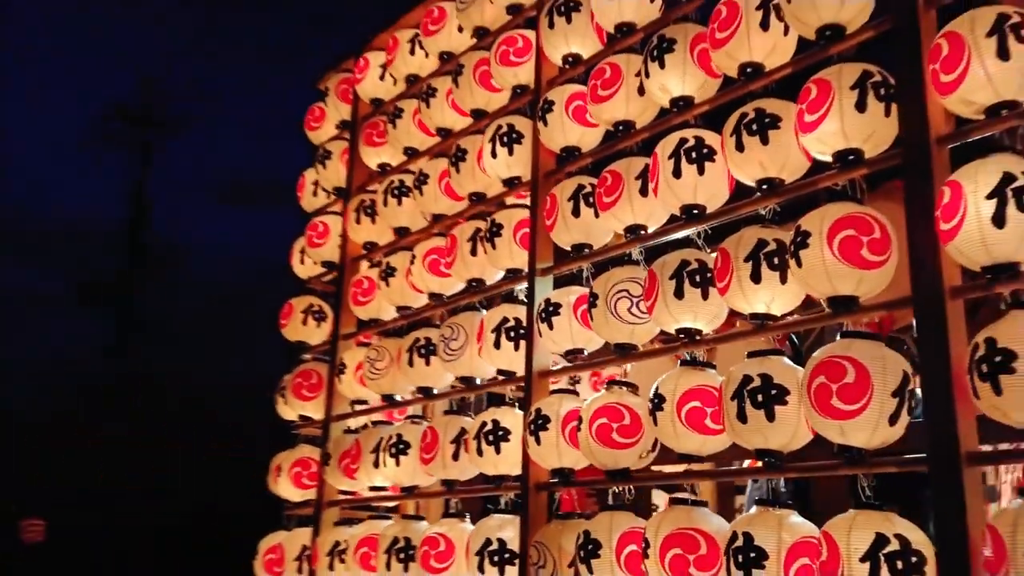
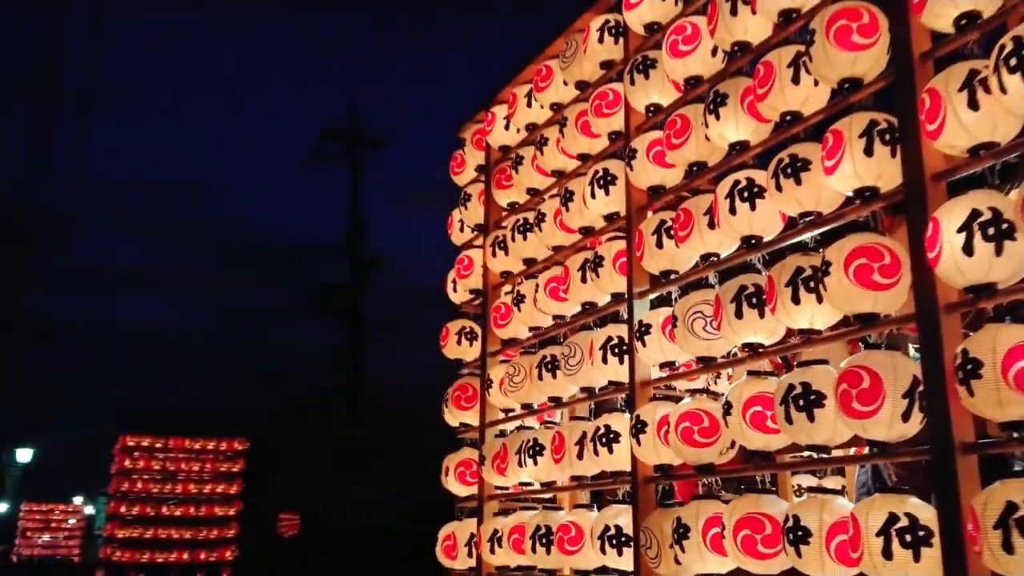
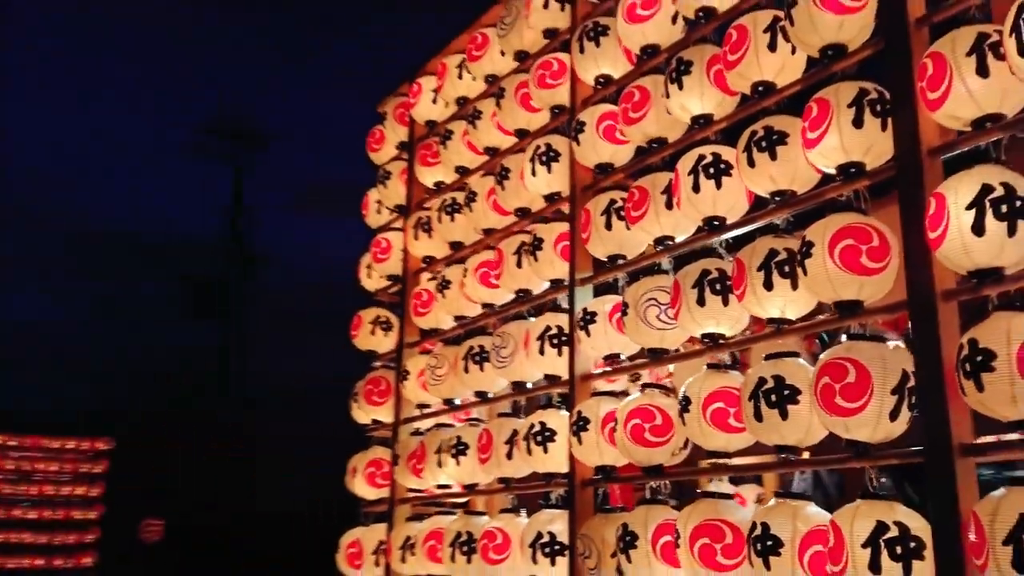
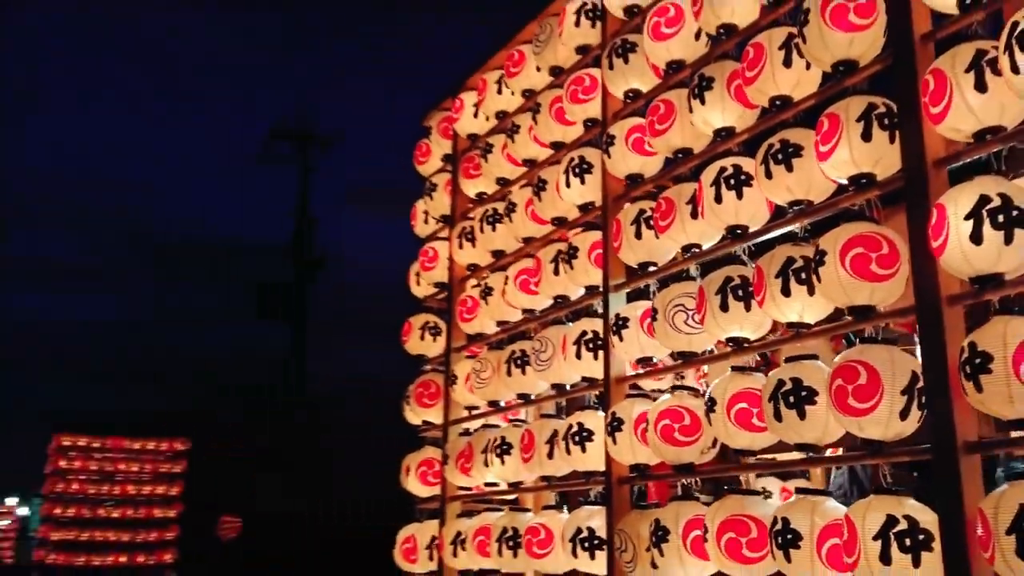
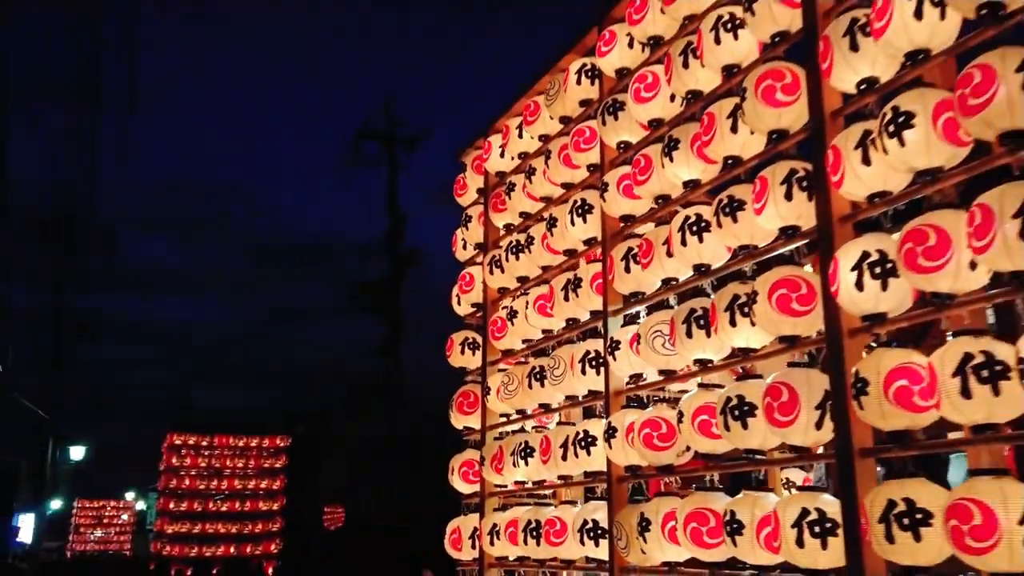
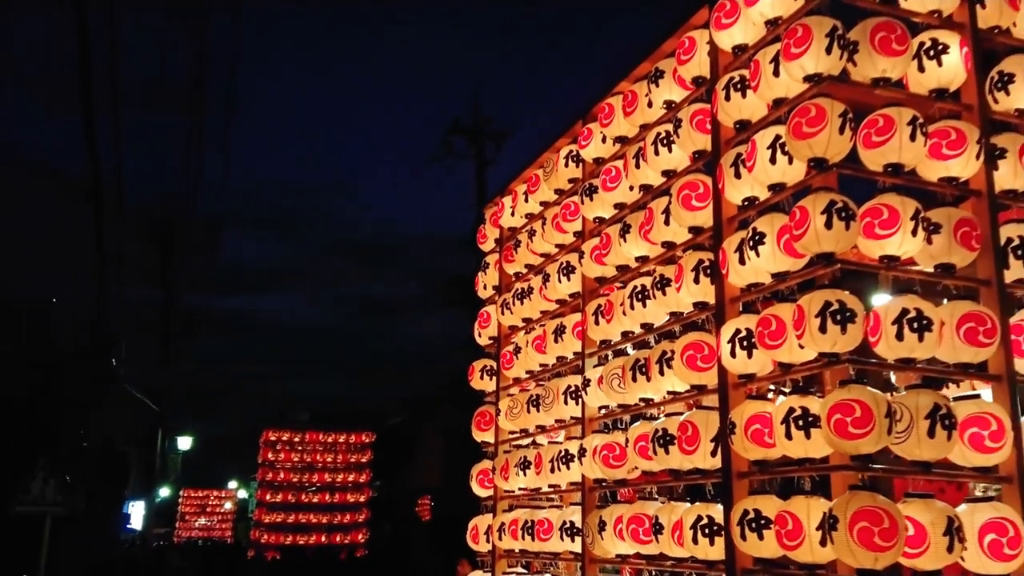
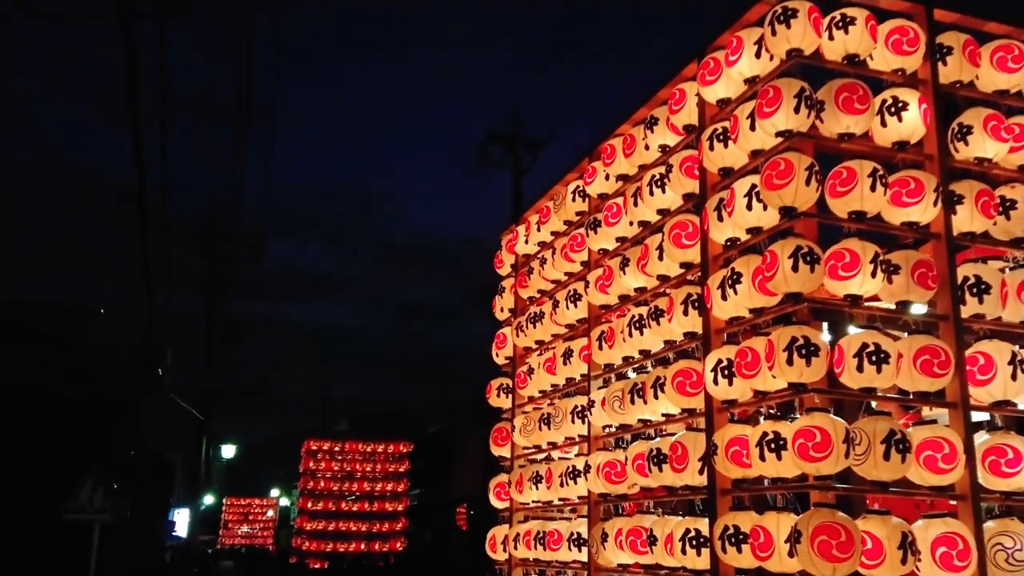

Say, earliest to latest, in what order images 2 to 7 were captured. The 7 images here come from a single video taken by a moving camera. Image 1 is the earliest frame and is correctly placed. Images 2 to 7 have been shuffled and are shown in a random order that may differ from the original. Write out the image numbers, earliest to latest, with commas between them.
3, 4, 2, 5, 6, 7
